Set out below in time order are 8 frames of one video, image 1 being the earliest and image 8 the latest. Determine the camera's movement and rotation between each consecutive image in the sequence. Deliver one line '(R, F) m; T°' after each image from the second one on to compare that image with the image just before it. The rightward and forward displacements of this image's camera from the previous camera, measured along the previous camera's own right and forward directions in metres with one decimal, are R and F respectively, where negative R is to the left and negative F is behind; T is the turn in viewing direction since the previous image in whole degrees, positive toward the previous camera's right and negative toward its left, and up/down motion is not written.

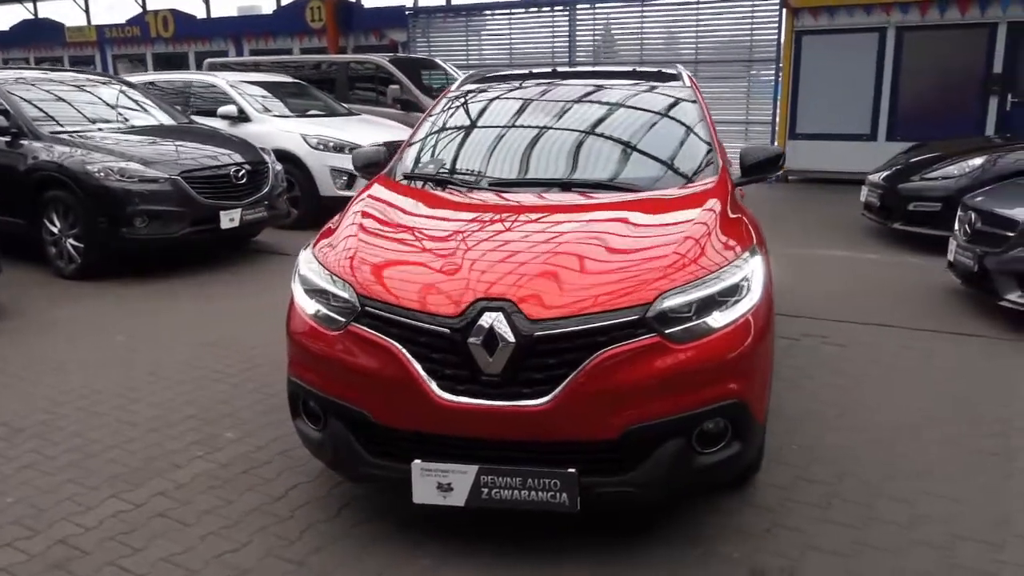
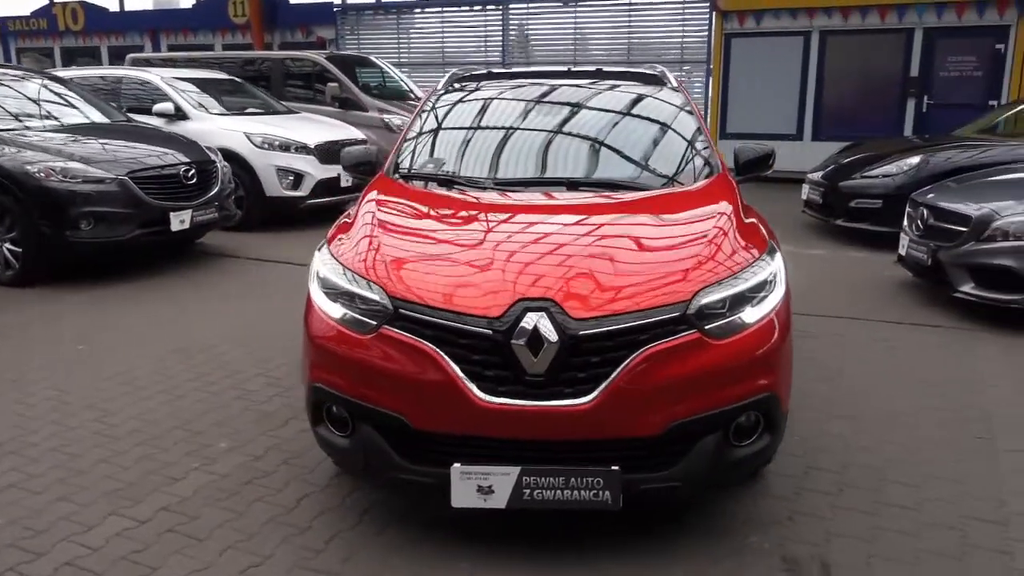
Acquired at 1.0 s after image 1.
(-0.4, 0.0) m; +6°
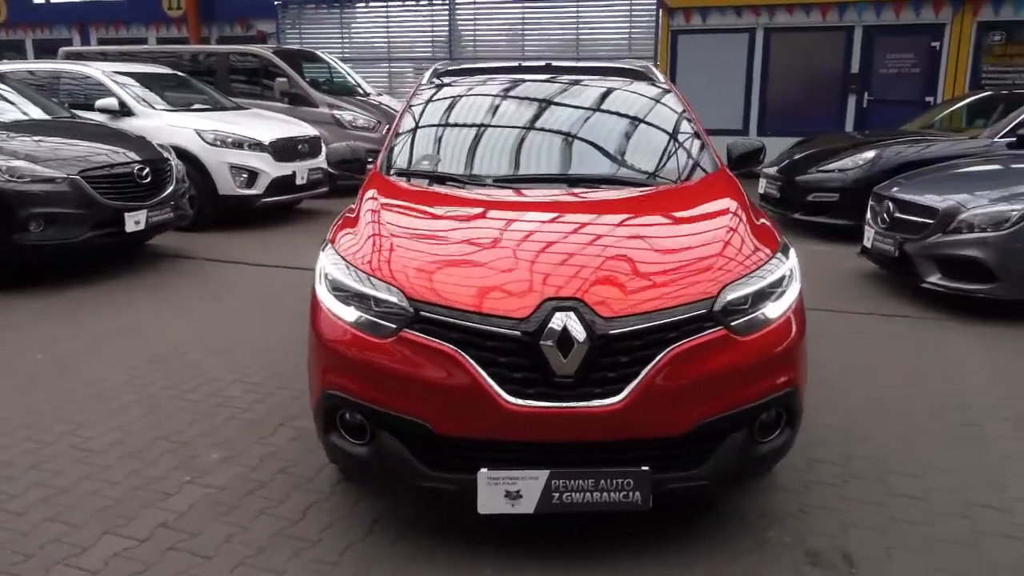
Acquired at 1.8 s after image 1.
(-0.3, +0.1) m; +5°
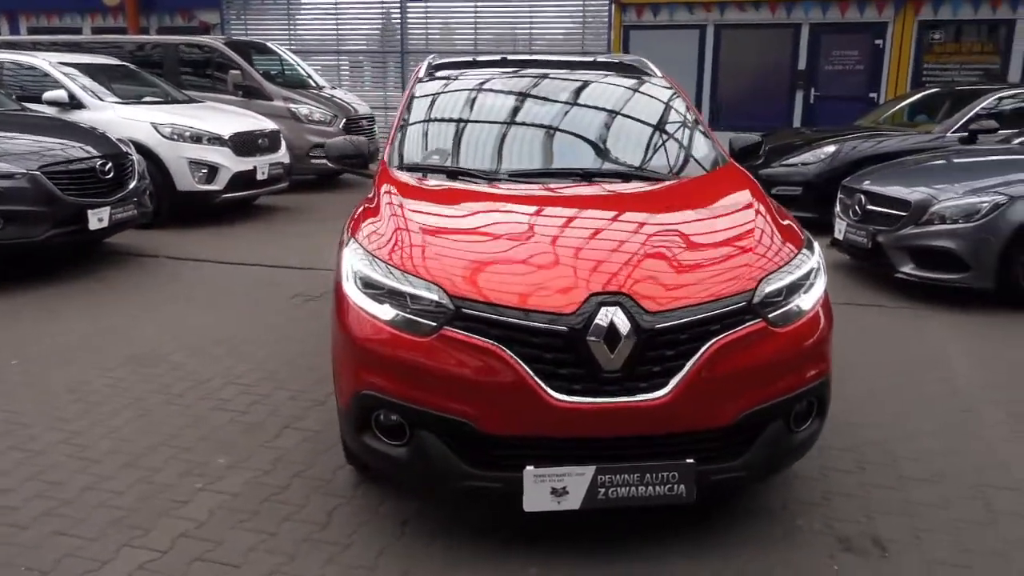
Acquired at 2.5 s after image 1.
(-0.4, 0.0) m; +4°
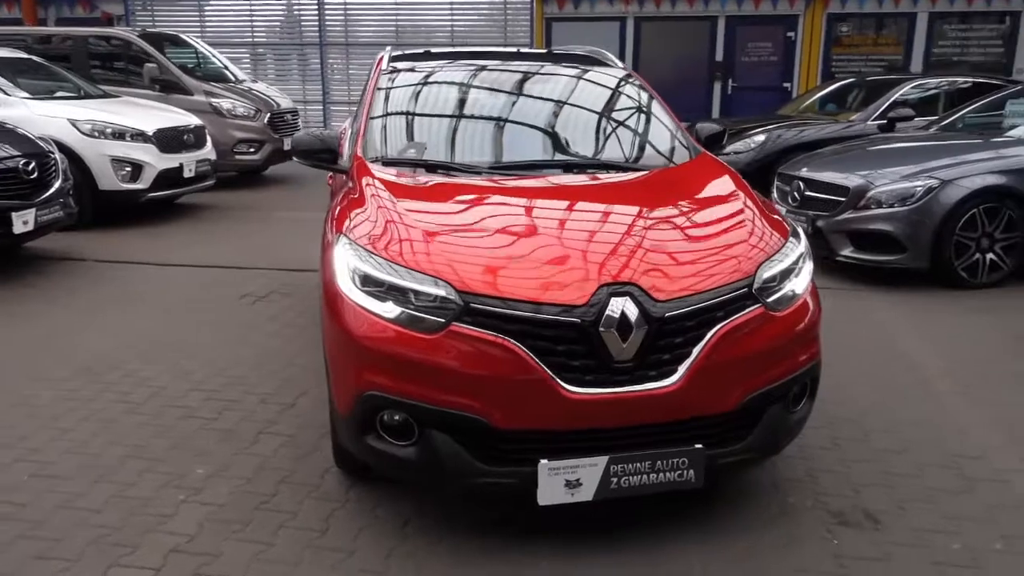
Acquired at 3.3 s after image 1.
(-0.3, 0.0) m; +6°
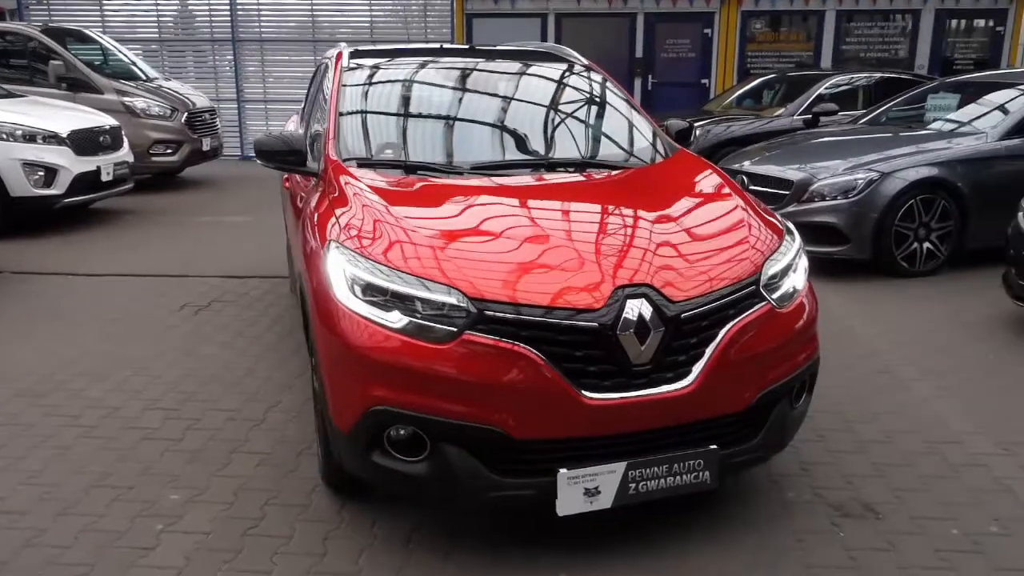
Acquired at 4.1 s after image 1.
(-0.3, +0.1) m; +6°
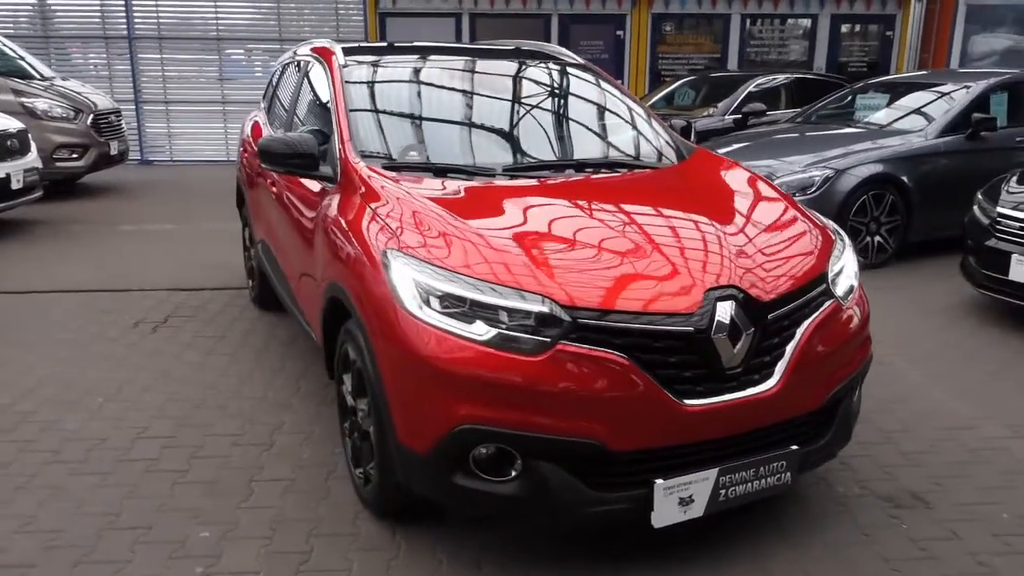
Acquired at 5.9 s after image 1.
(-0.6, +0.2) m; +8°
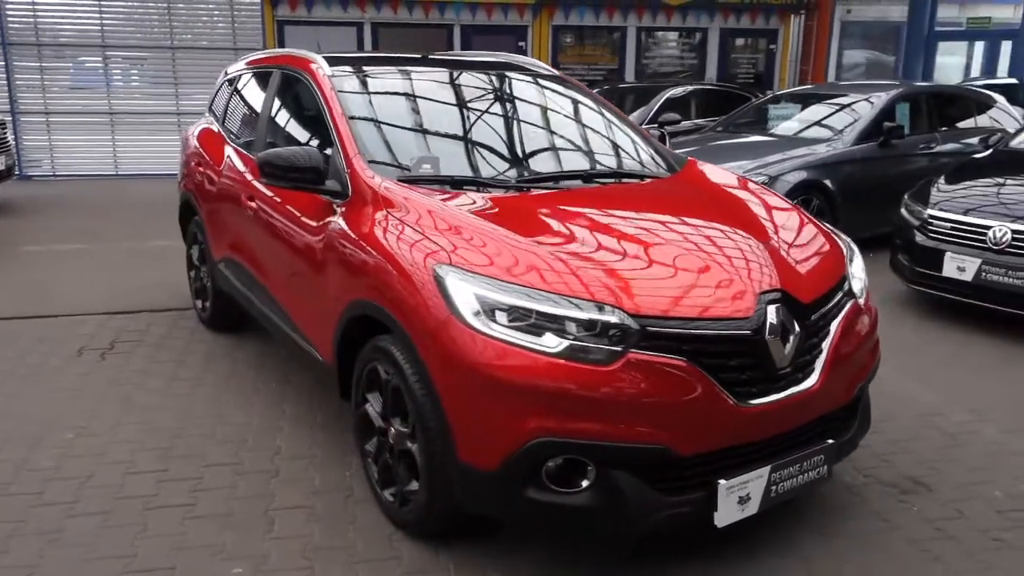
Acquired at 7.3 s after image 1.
(-0.6, +0.1) m; +8°
